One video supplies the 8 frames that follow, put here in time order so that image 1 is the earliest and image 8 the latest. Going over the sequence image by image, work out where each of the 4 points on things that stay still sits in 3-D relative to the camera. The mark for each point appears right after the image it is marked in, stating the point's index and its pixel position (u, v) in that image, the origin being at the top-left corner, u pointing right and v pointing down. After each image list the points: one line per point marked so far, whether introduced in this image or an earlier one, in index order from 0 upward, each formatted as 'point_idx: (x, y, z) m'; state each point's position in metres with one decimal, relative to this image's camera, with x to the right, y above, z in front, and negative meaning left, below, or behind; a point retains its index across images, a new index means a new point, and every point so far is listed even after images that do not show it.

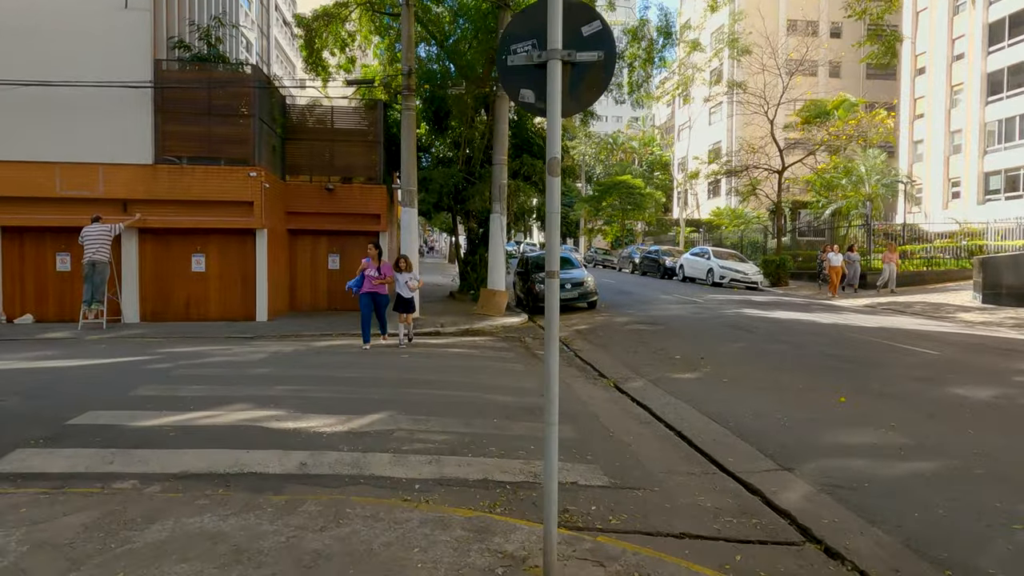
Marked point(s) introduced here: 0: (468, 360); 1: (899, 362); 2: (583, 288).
0: (-0.7, -1.1, +9.7) m
1: (+5.5, -1.1, +9.4) m
2: (+1.8, 0.0, +16.9) m
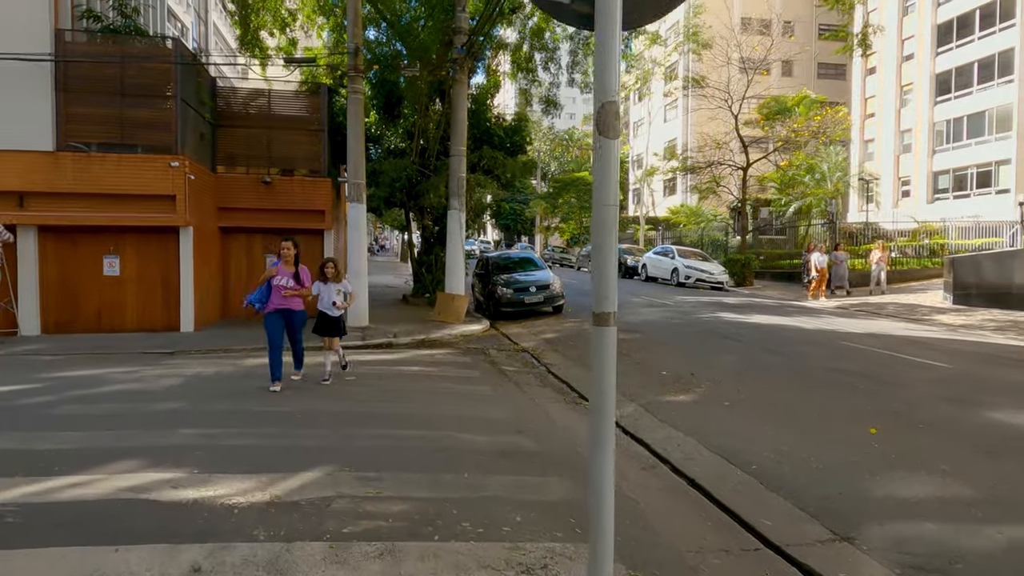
0: (-1.1, -1.2, +8.3) m
1: (+5.1, -1.2, +8.4) m
2: (+0.8, -0.1, +15.6) m
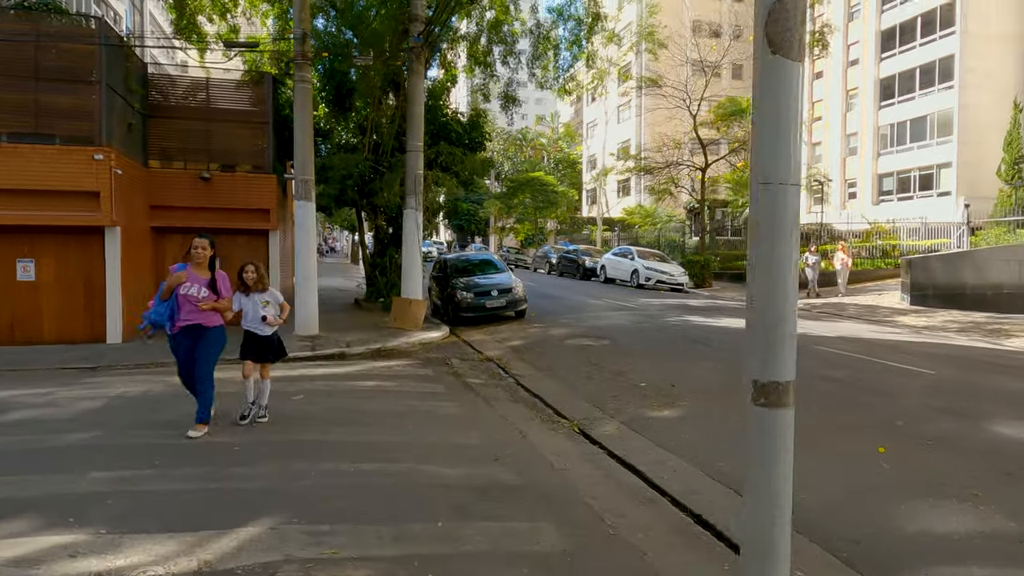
0: (-1.4, -1.3, +7.4) m
1: (+4.7, -1.2, +8.0) m
2: (0.0, -0.2, +14.9) m
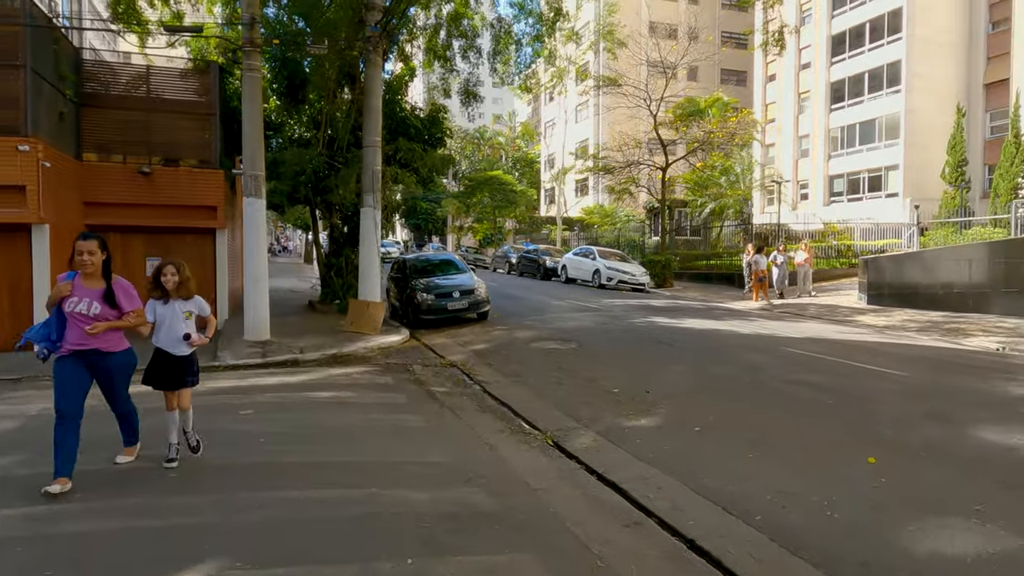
0: (-1.8, -1.3, +6.8) m
1: (+4.3, -1.2, +7.8) m
2: (-0.8, -0.2, +14.4) m
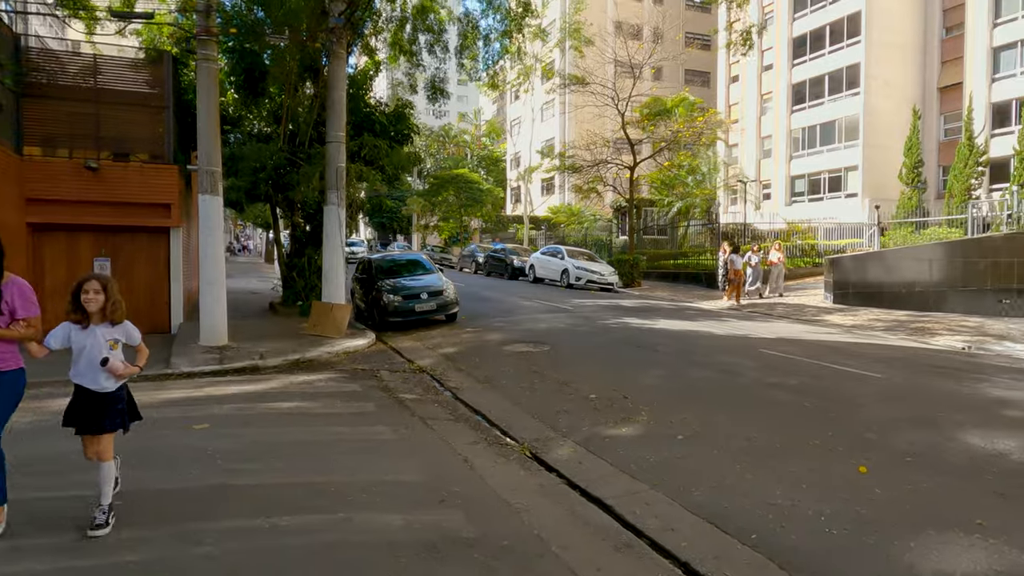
0: (-2.0, -1.3, +6.4) m
1: (+4.0, -1.2, +7.7) m
2: (-1.5, -0.2, +14.0) m
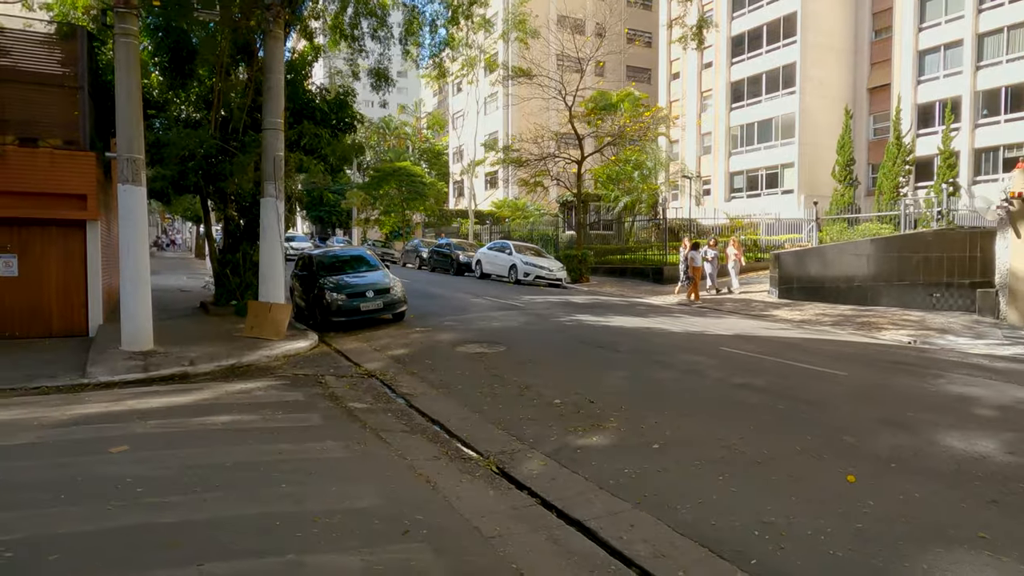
0: (-2.3, -1.3, +5.7) m
1: (+3.6, -1.2, +7.5) m
2: (-2.5, -0.2, +13.3) m
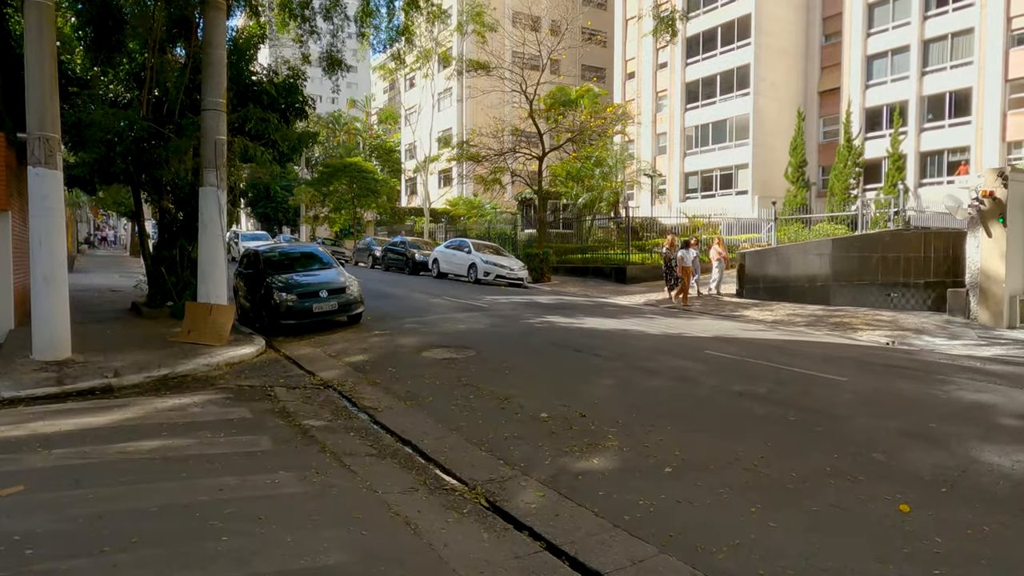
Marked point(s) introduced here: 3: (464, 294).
0: (-2.4, -1.3, +4.6) m
1: (+3.4, -1.2, +6.8) m
2: (-3.1, -0.1, +12.2) m
3: (-1.3, -0.2, +17.9) m
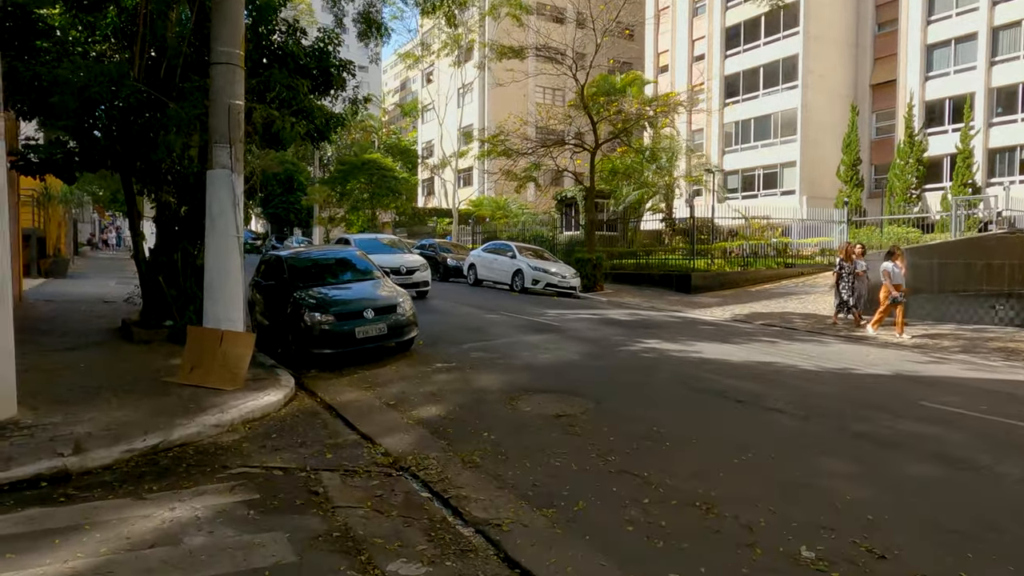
0: (-1.0, -1.5, +1.8) m
1: (+4.8, -1.5, +3.9) m
2: (-1.7, -0.4, +9.3) m
3: (+0.2, -0.4, +15.0) m
